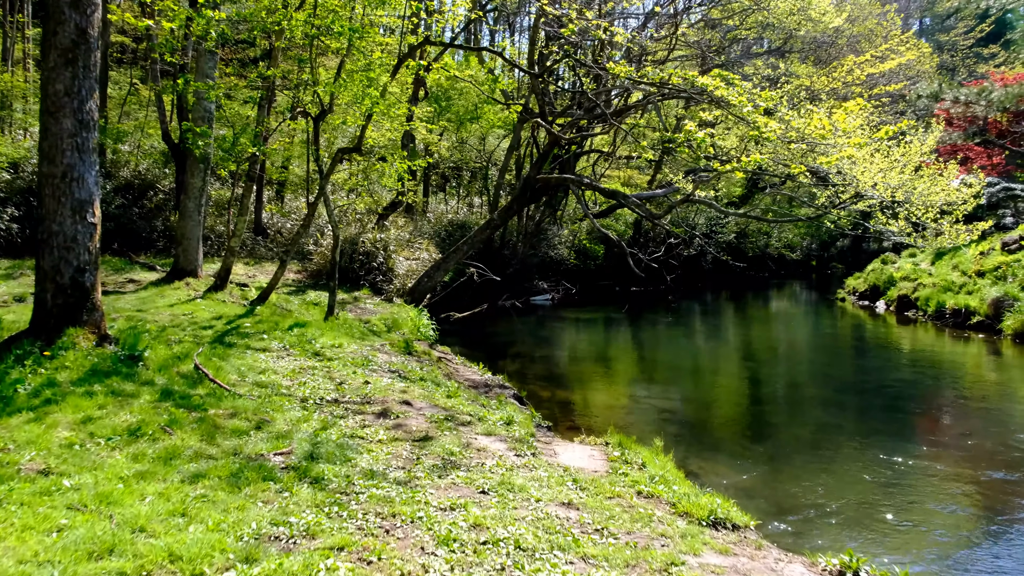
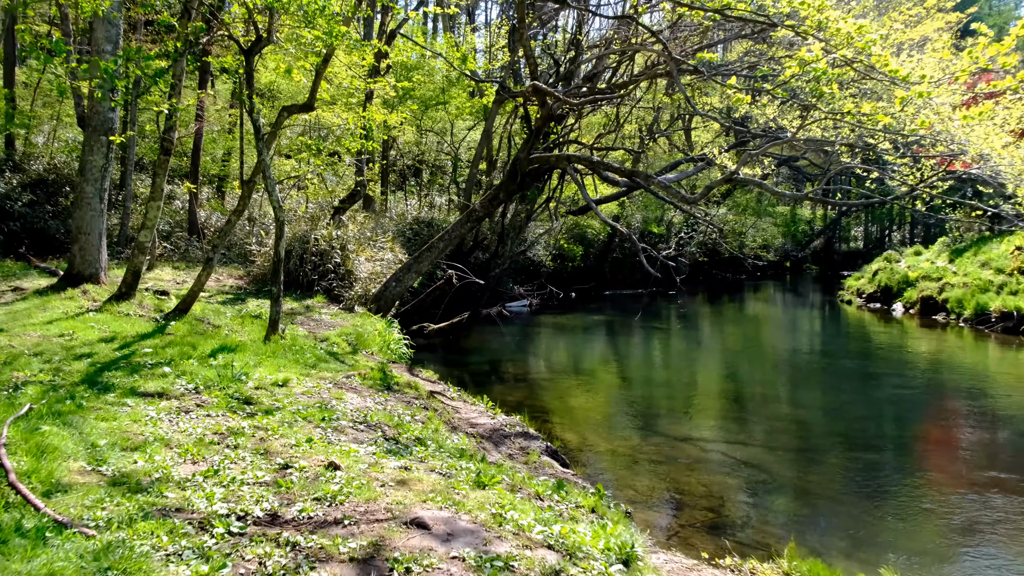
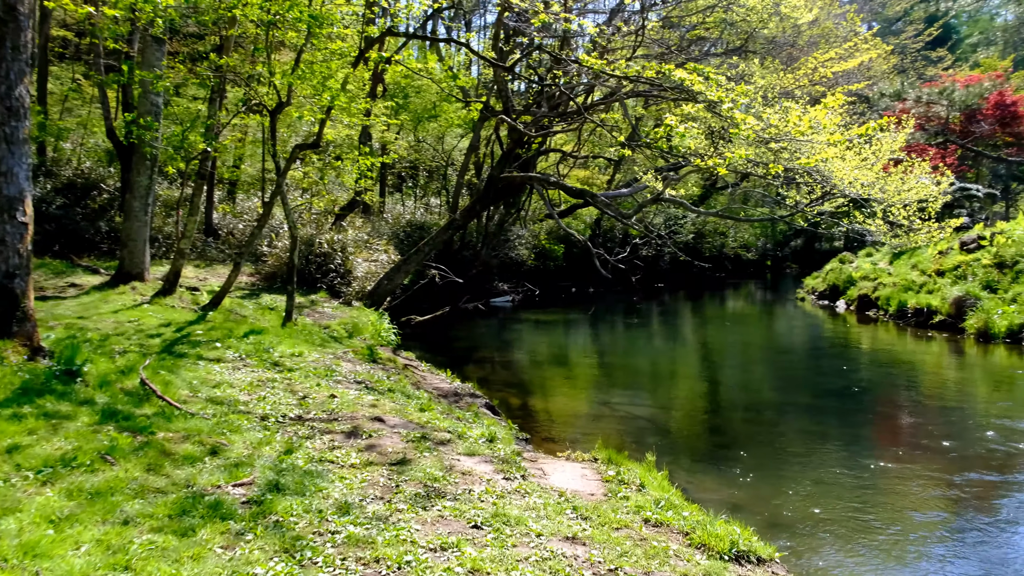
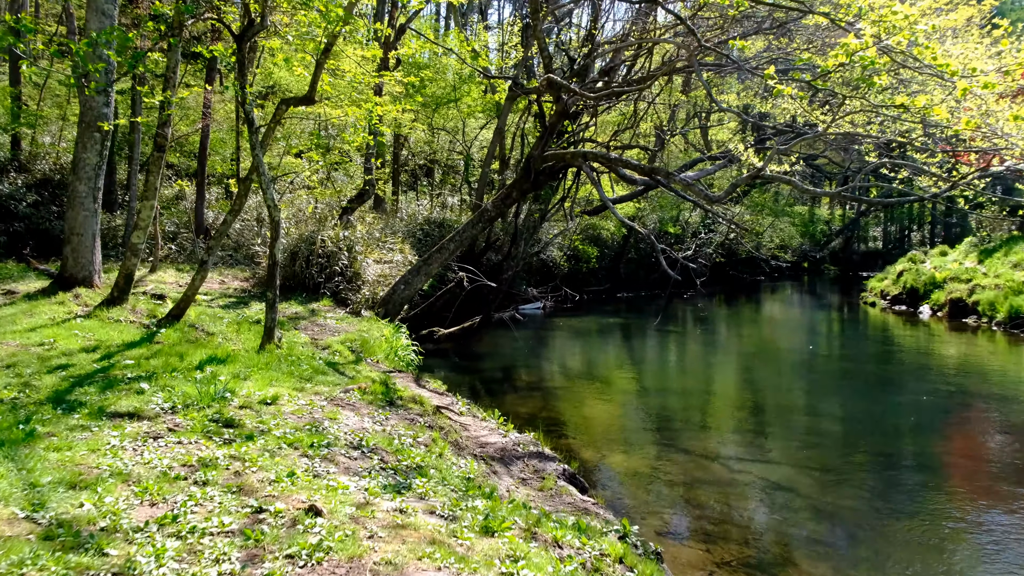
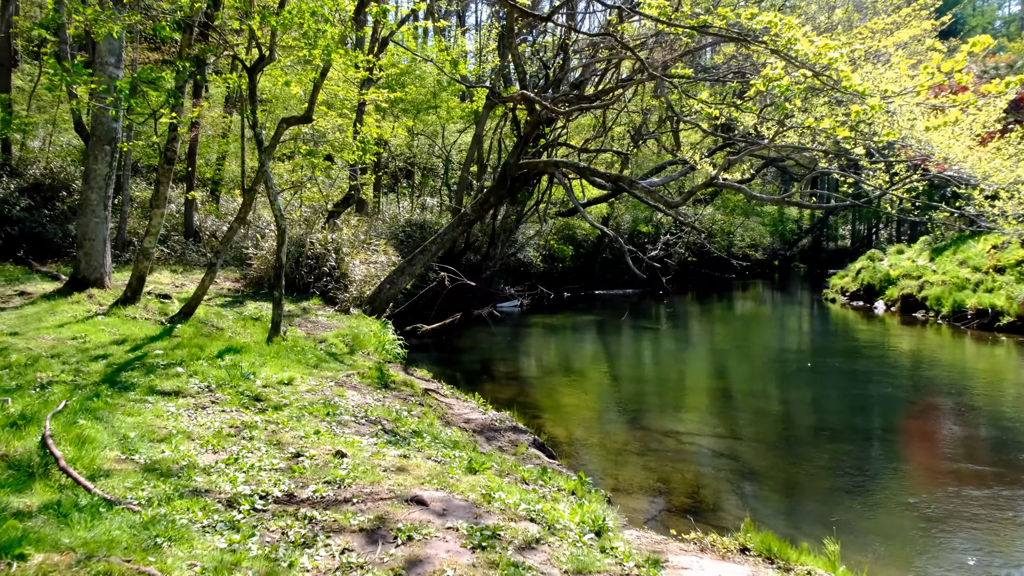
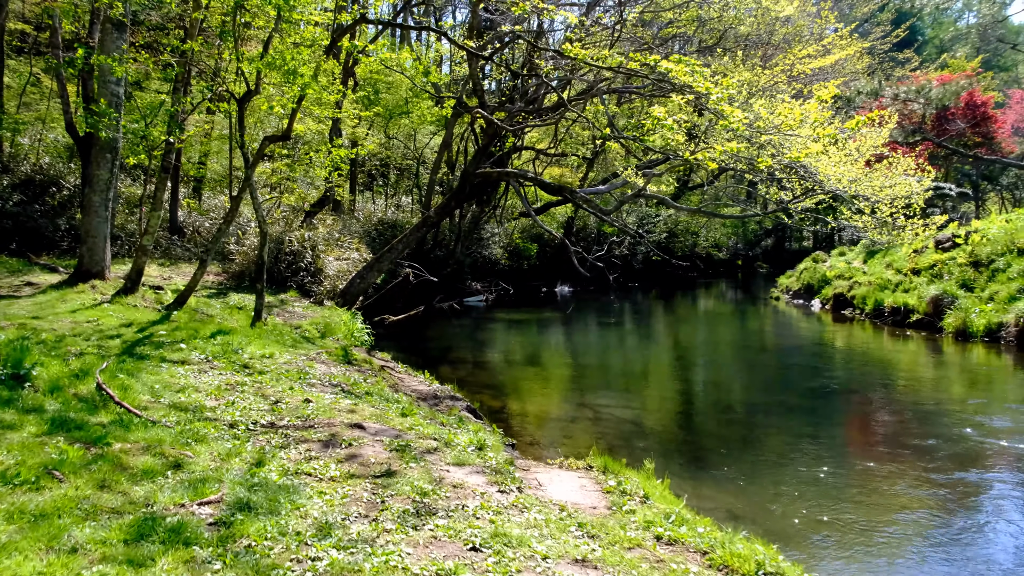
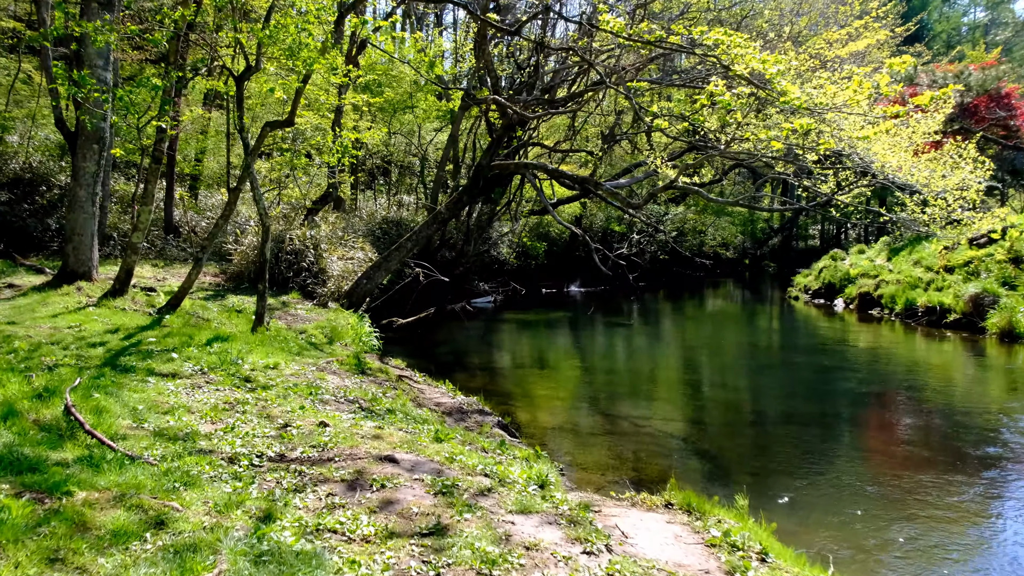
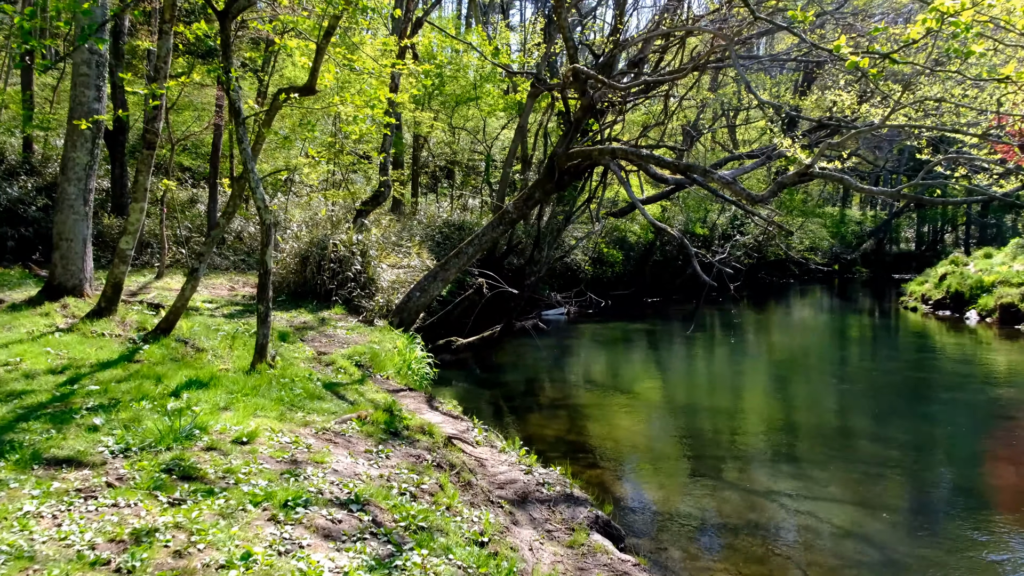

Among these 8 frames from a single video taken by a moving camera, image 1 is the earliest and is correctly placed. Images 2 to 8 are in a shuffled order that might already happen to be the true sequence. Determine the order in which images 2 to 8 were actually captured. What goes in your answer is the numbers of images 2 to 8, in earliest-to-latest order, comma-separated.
3, 6, 7, 5, 2, 4, 8
